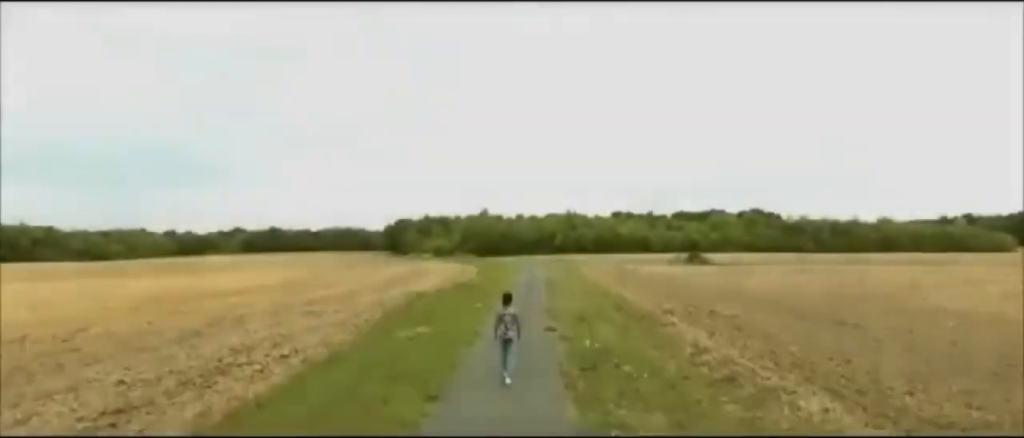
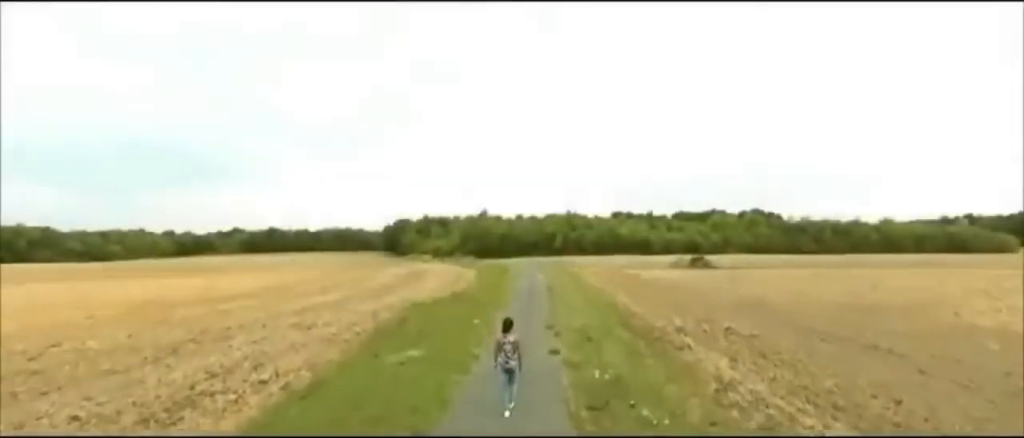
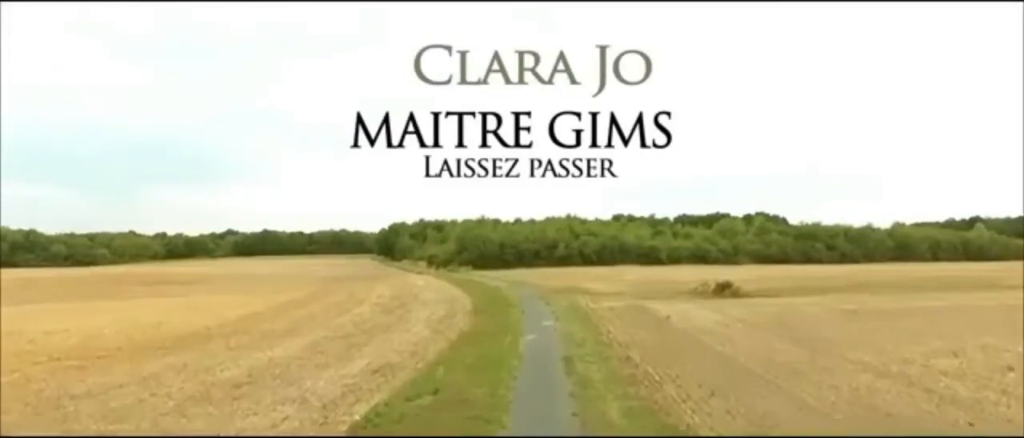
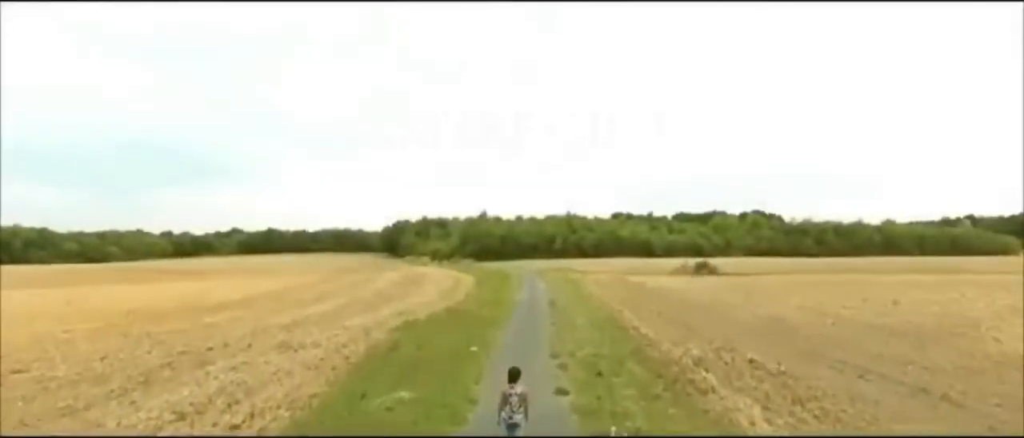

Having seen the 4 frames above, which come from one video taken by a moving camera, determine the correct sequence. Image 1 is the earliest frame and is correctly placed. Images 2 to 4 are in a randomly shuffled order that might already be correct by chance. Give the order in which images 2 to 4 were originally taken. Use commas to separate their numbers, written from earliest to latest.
2, 4, 3
